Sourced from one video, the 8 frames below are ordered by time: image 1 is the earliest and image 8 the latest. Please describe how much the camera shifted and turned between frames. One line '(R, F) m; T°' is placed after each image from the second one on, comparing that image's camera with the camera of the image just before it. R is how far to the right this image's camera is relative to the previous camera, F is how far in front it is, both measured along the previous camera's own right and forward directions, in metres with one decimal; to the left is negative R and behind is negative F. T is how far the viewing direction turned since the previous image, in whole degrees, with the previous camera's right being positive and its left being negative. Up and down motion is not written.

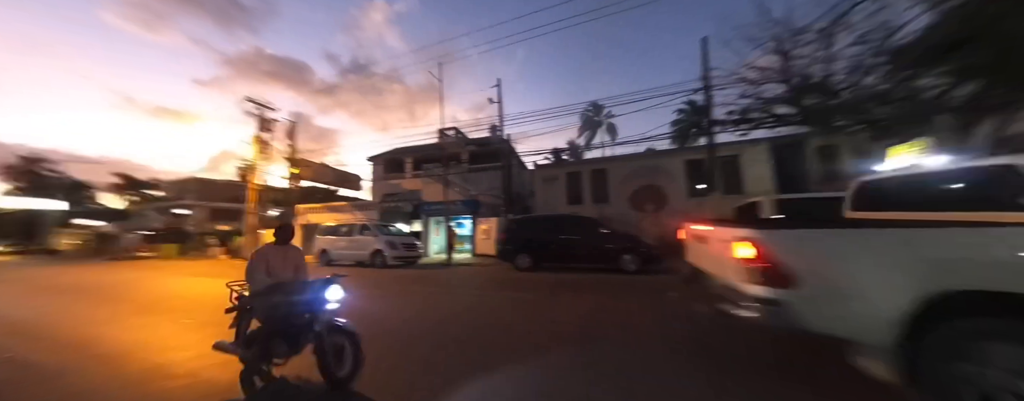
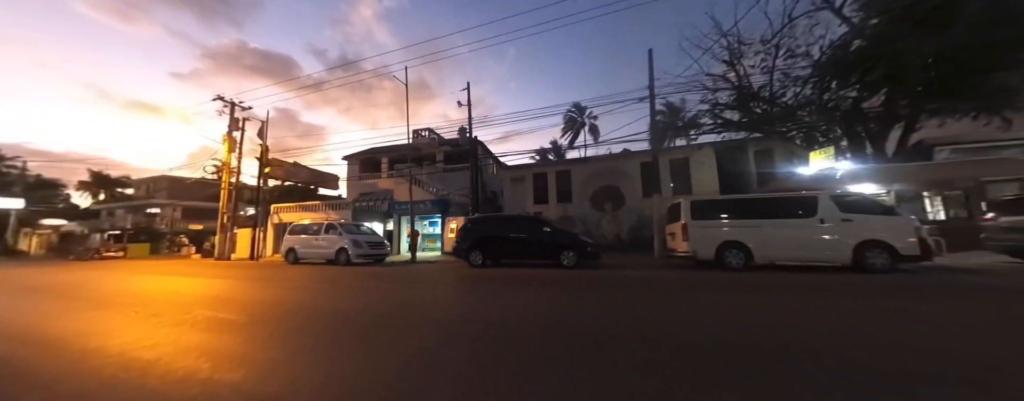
(+1.4, -0.7) m; +2°
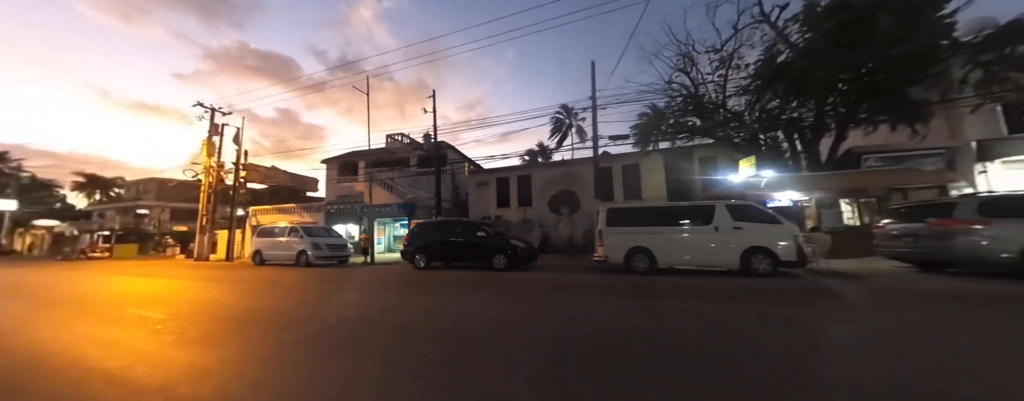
(+2.4, -0.6) m; 0°
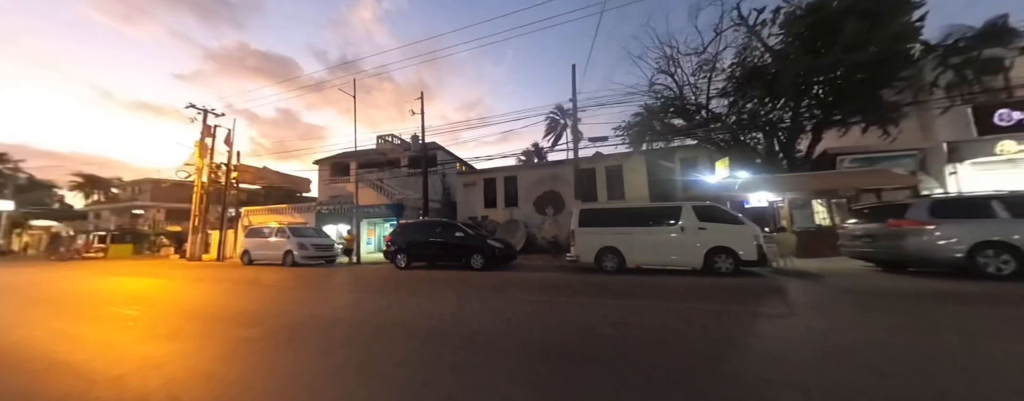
(+0.9, -0.2) m; 0°
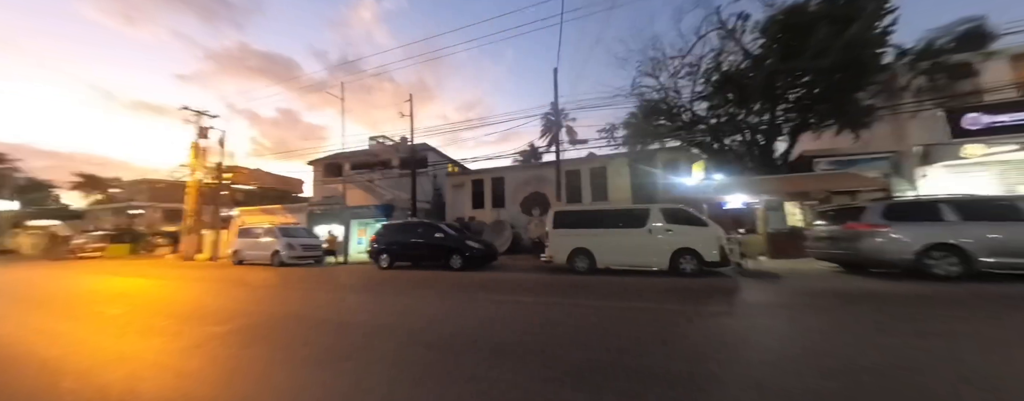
(+0.8, -0.3) m; 0°
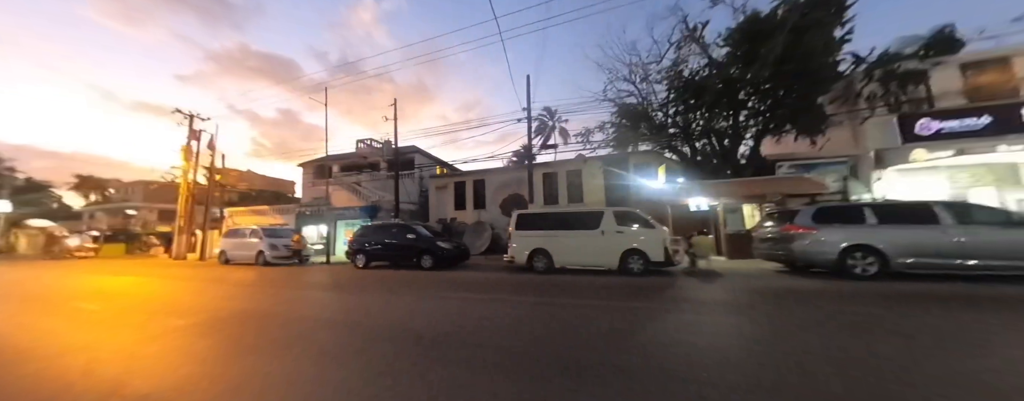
(+1.3, -0.5) m; 0°
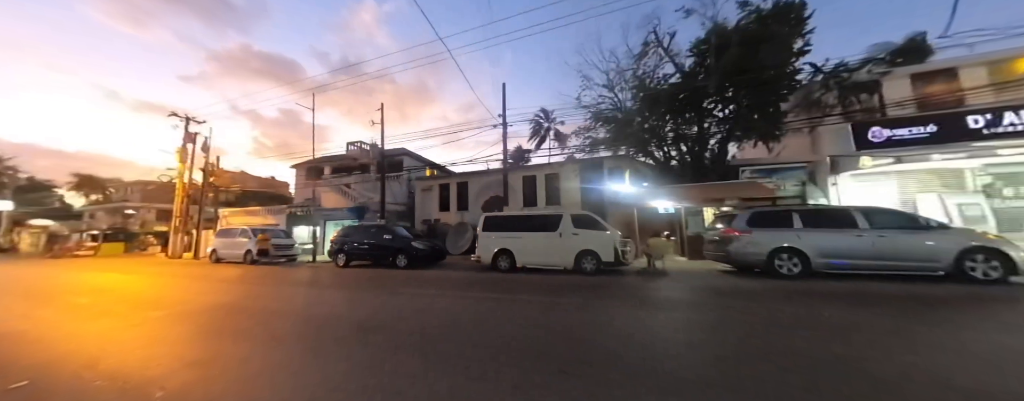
(+1.3, -0.7) m; 0°
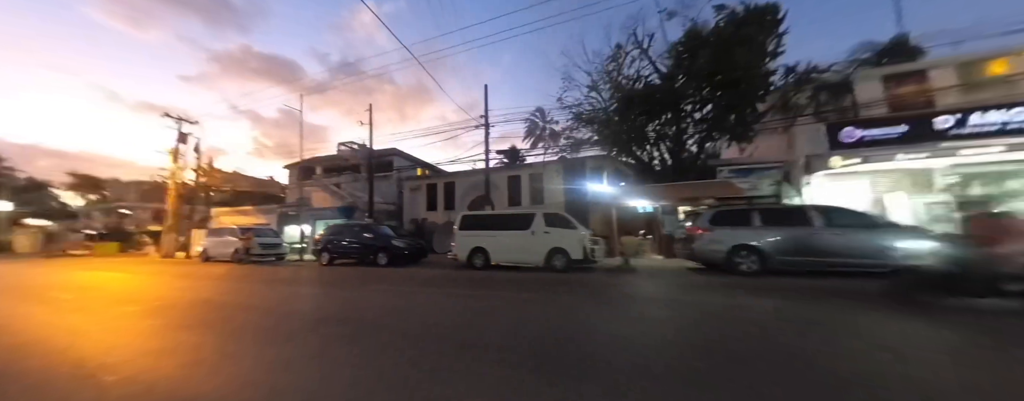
(+0.9, -0.3) m; 0°
